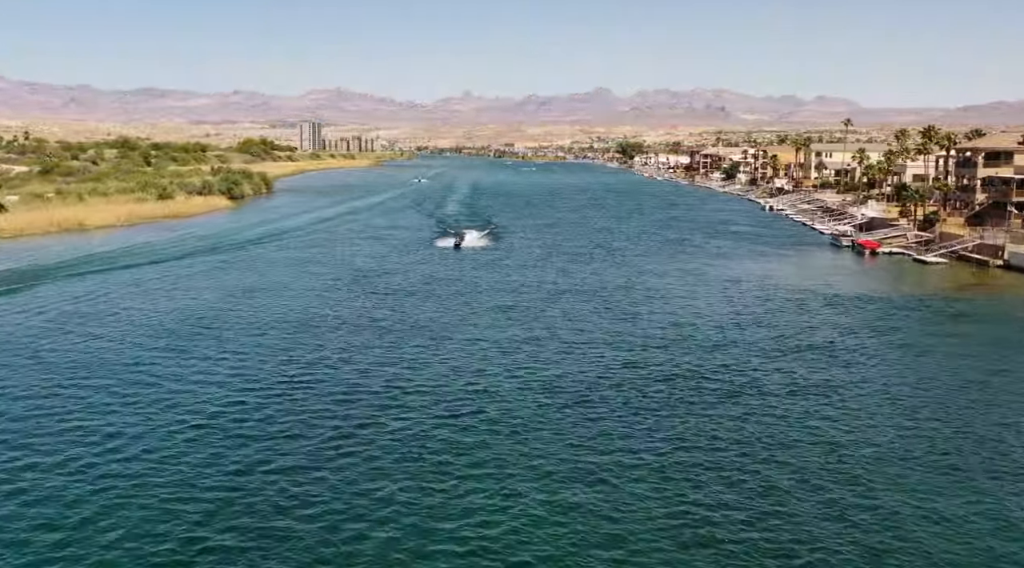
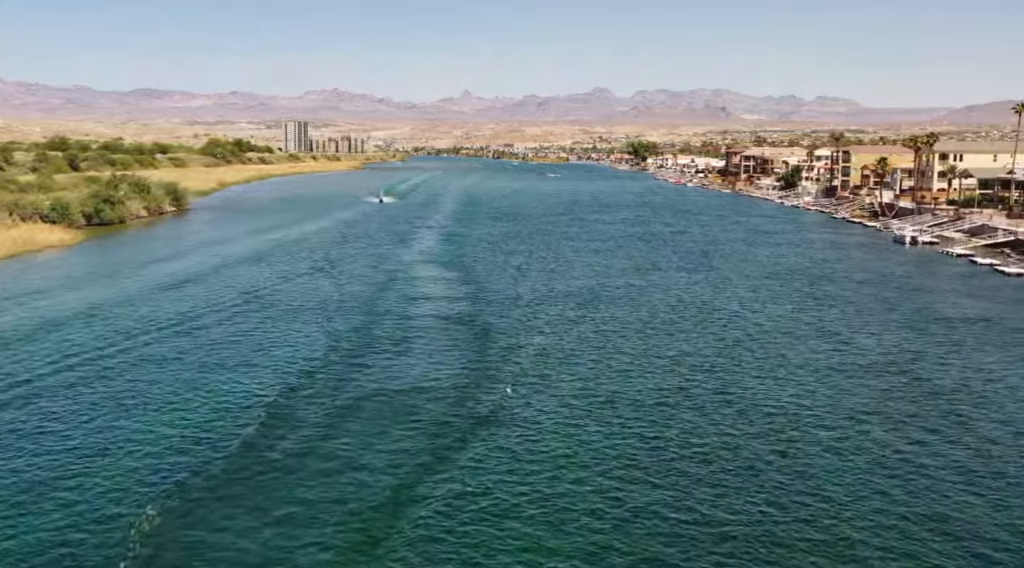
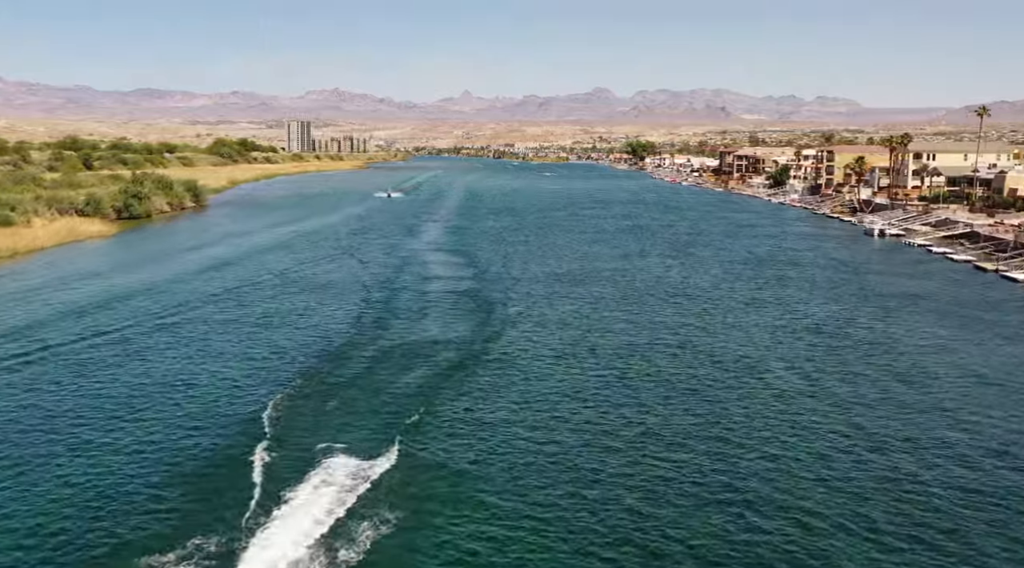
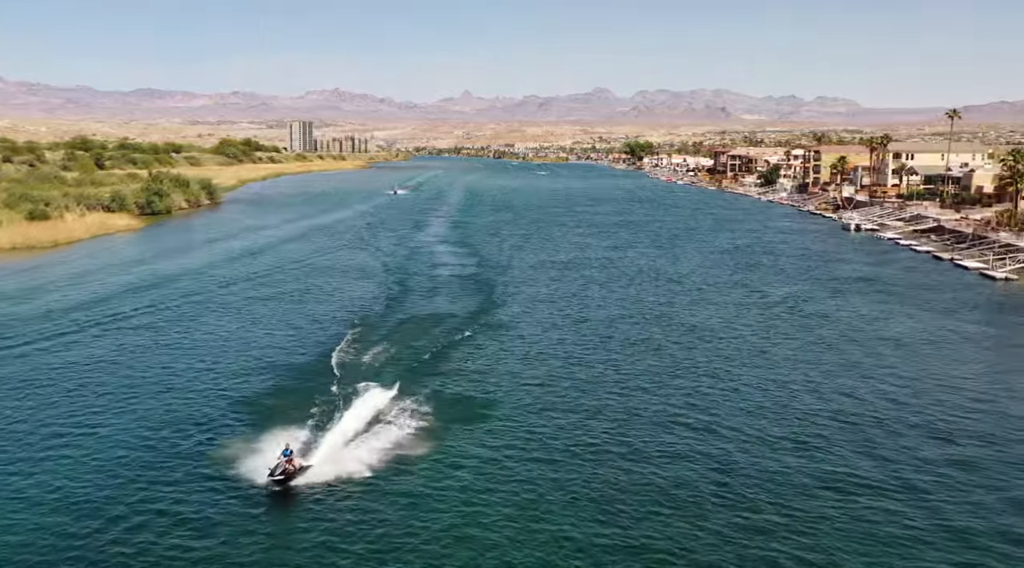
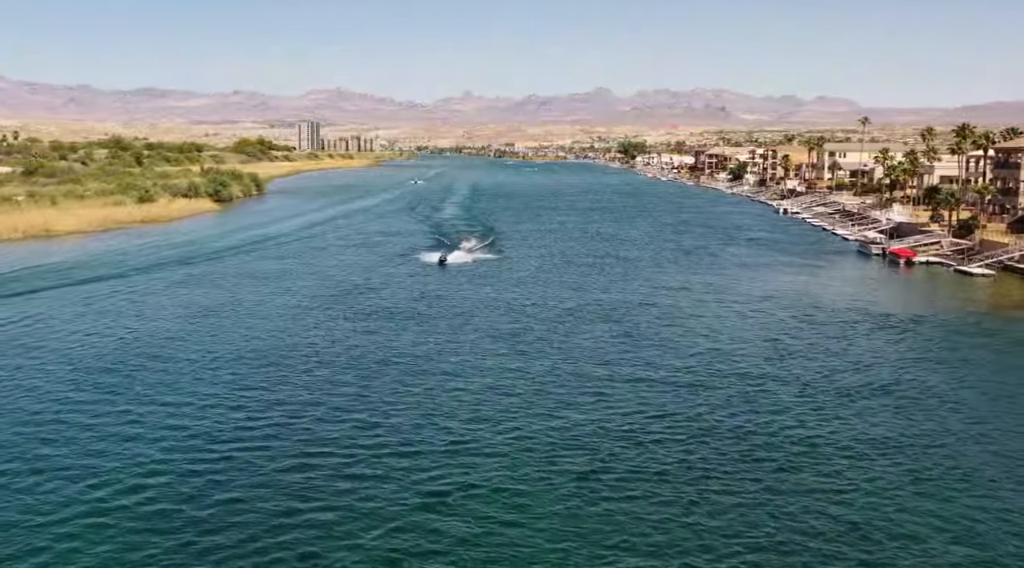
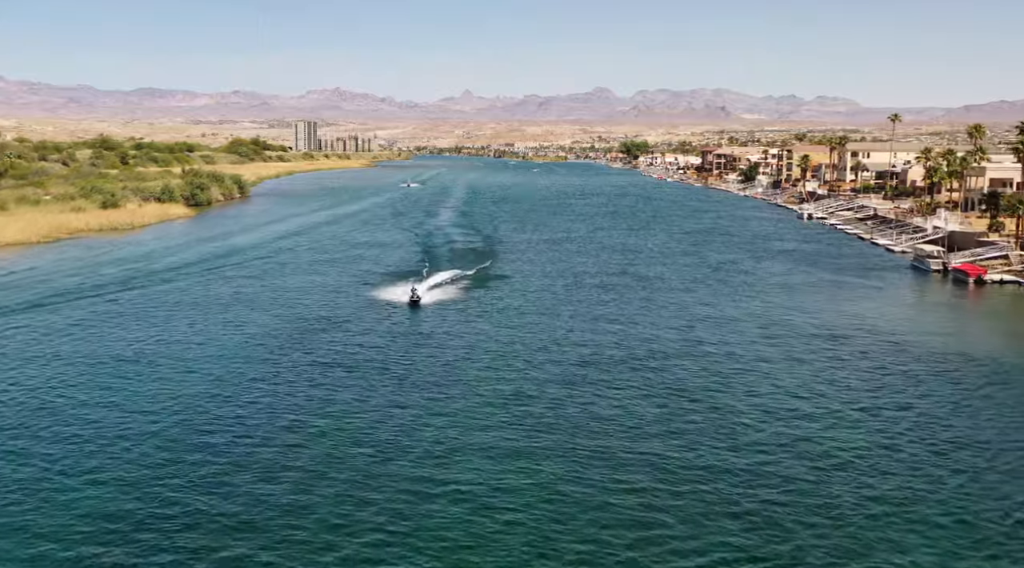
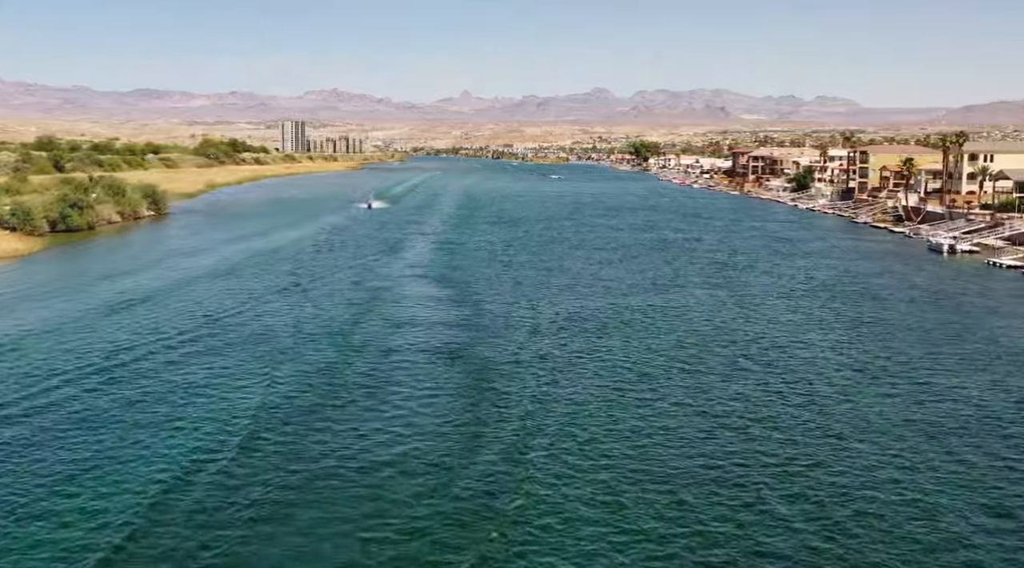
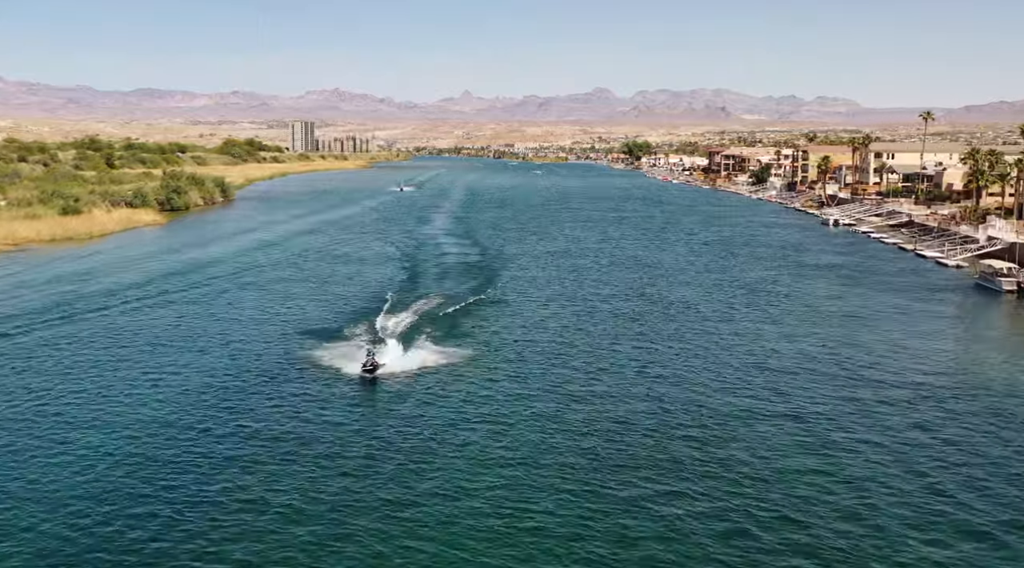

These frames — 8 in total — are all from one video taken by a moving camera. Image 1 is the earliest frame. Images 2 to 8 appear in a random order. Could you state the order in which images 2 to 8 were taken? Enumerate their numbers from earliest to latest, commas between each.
5, 6, 8, 4, 3, 2, 7
